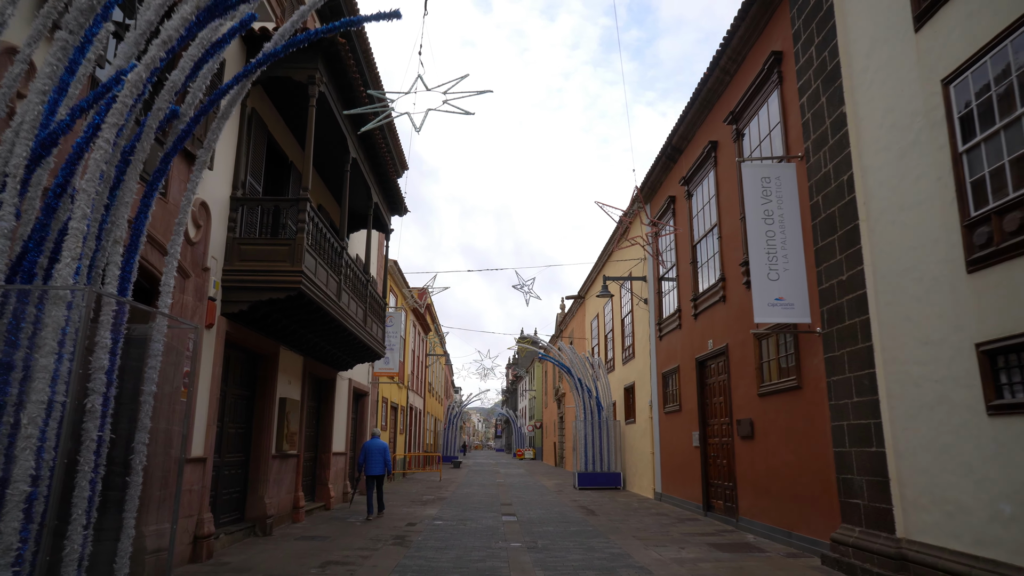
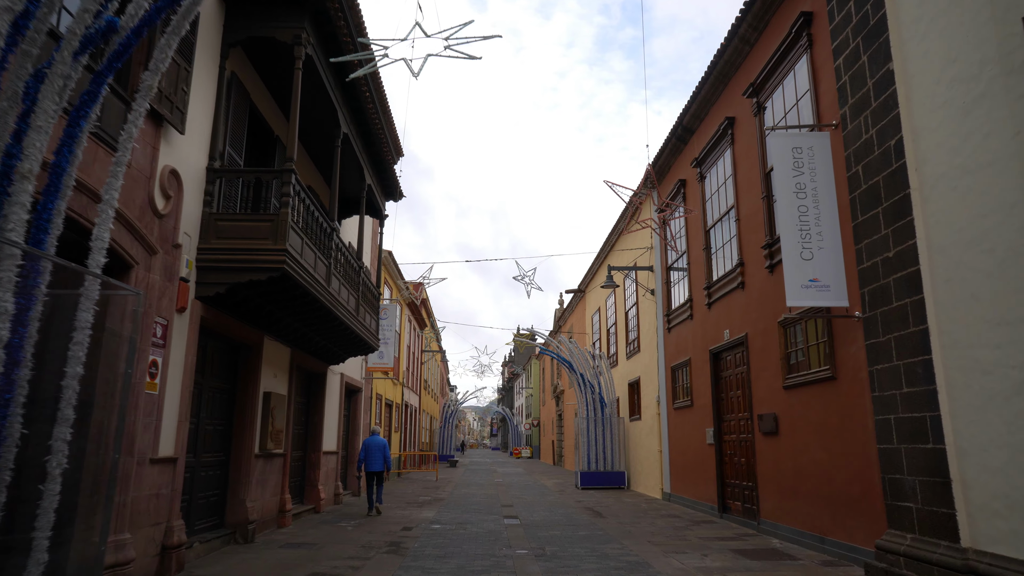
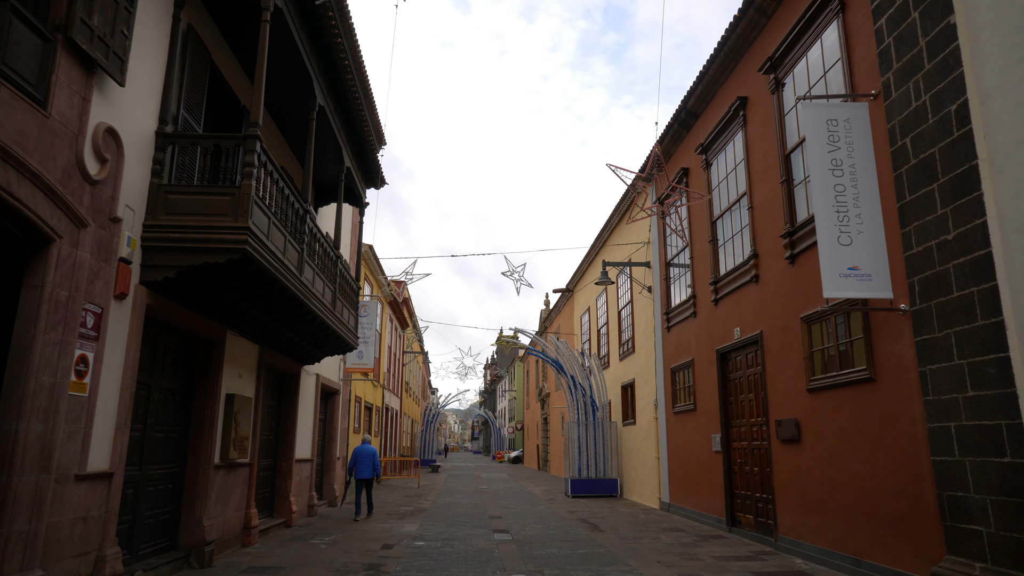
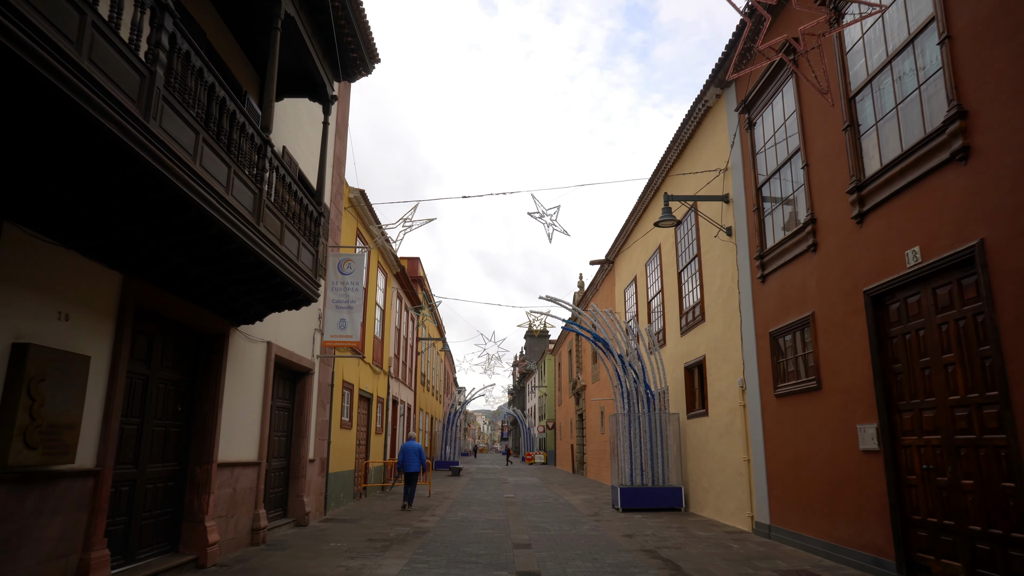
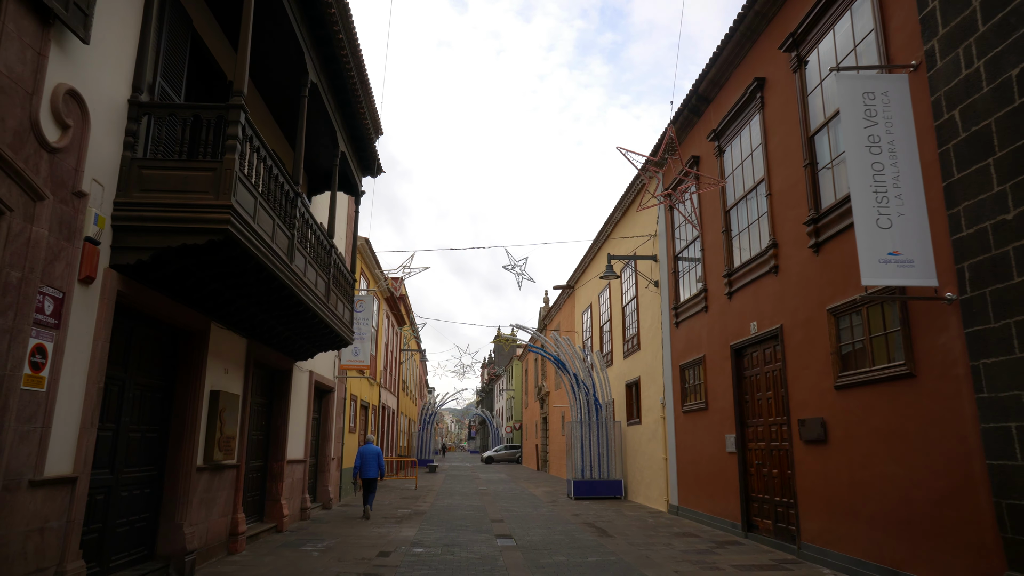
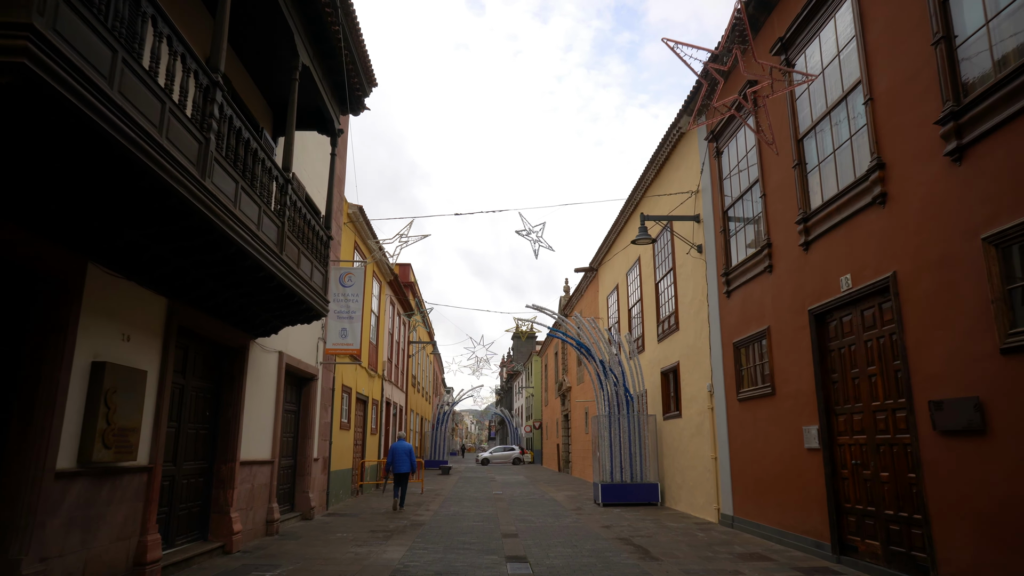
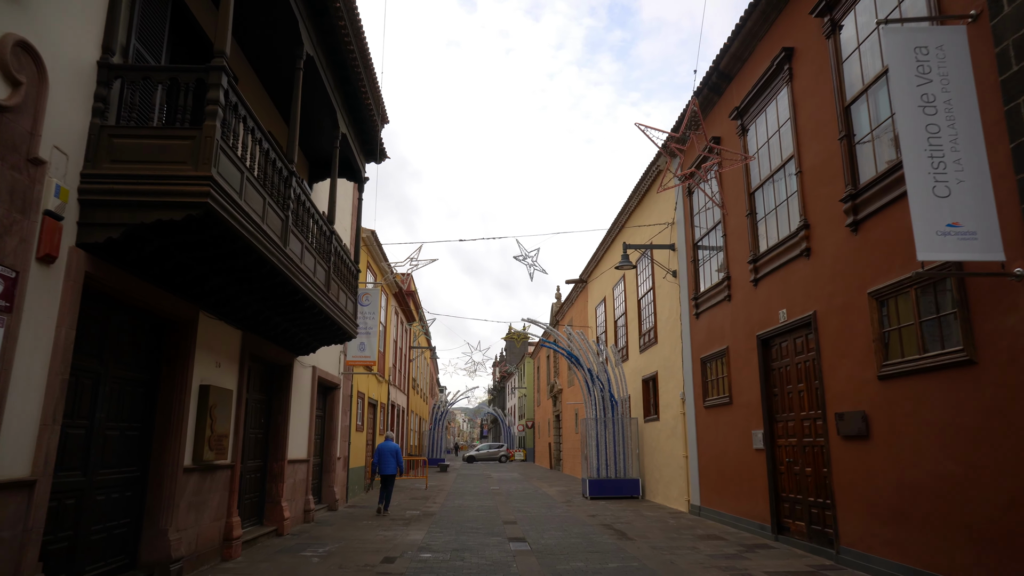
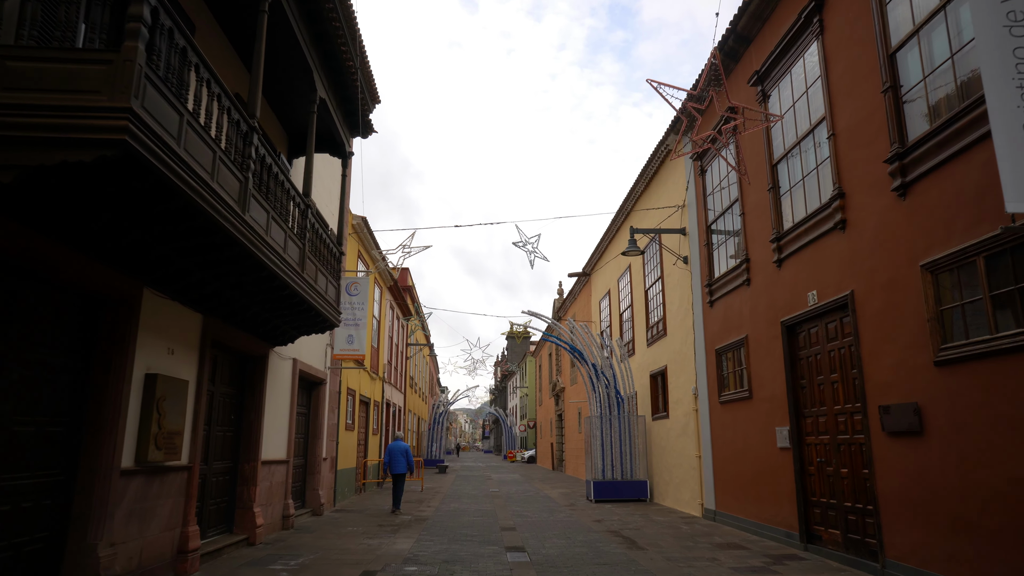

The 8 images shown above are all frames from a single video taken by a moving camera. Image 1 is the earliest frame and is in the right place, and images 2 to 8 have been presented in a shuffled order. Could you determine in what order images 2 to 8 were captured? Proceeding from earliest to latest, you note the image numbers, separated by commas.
2, 3, 5, 7, 8, 6, 4
